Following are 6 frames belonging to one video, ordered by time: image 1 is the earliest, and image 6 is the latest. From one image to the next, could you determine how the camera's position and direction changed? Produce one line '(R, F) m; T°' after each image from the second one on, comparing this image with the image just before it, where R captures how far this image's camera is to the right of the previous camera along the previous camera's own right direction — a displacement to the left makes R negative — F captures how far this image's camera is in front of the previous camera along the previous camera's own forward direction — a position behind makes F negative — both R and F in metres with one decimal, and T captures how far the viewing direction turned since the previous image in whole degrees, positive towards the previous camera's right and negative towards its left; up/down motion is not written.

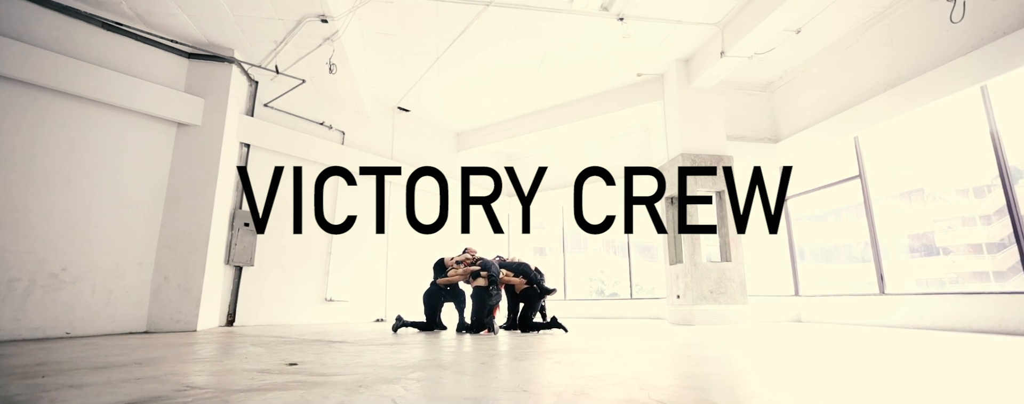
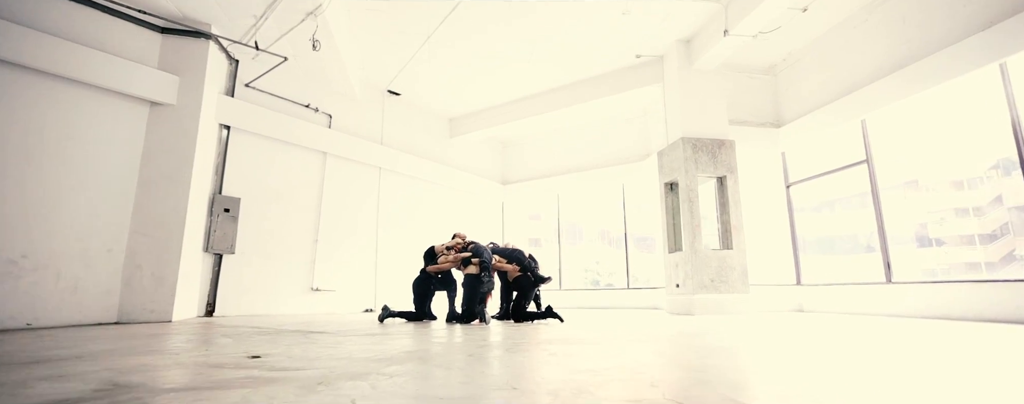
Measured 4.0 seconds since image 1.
(0.0, +0.3) m; +1°
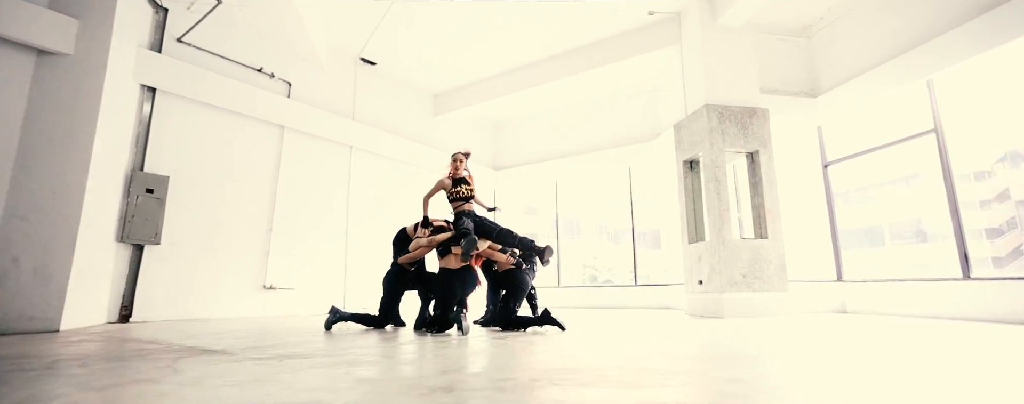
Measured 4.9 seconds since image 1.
(+0.1, +1.1) m; 0°
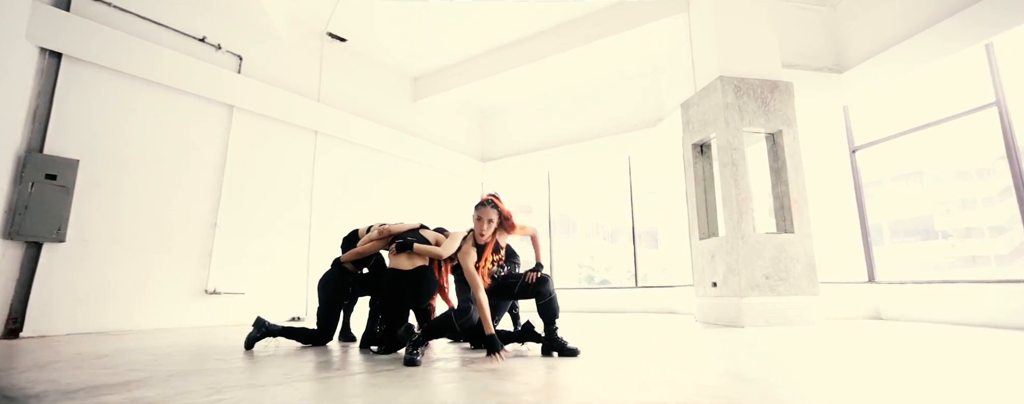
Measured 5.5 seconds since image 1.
(+0.1, +0.8) m; 0°
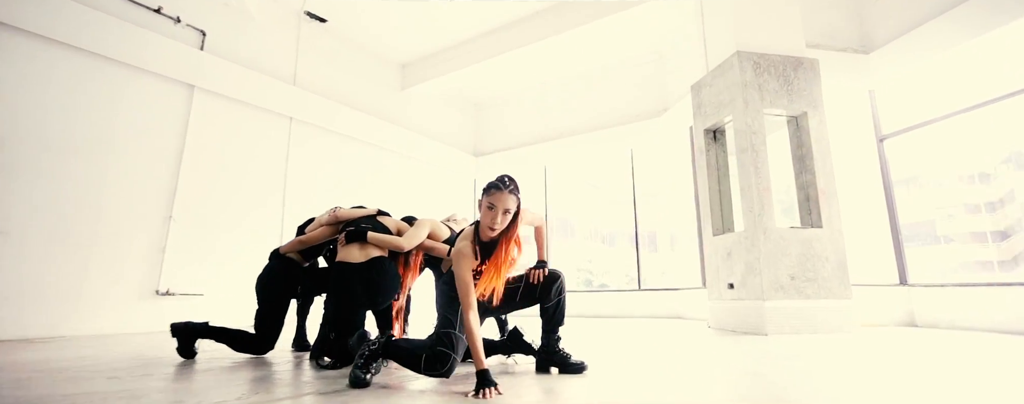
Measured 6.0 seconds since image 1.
(+0.1, +0.5) m; 0°
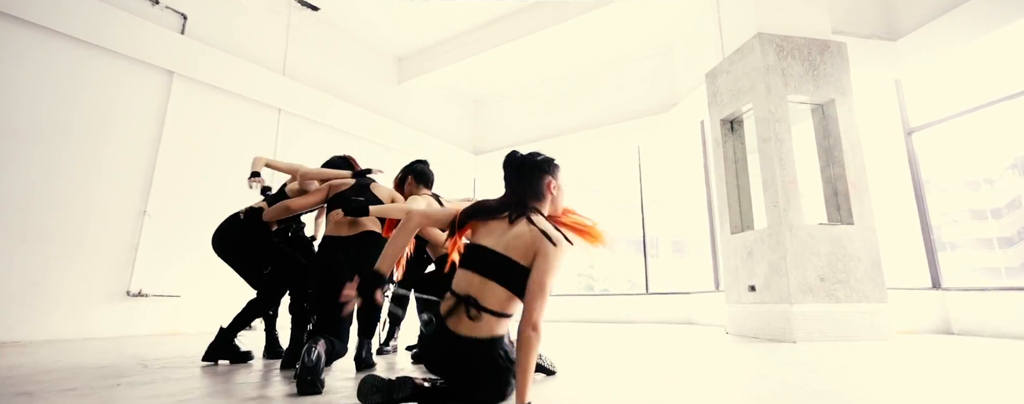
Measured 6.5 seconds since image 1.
(0.0, +0.3) m; 0°
